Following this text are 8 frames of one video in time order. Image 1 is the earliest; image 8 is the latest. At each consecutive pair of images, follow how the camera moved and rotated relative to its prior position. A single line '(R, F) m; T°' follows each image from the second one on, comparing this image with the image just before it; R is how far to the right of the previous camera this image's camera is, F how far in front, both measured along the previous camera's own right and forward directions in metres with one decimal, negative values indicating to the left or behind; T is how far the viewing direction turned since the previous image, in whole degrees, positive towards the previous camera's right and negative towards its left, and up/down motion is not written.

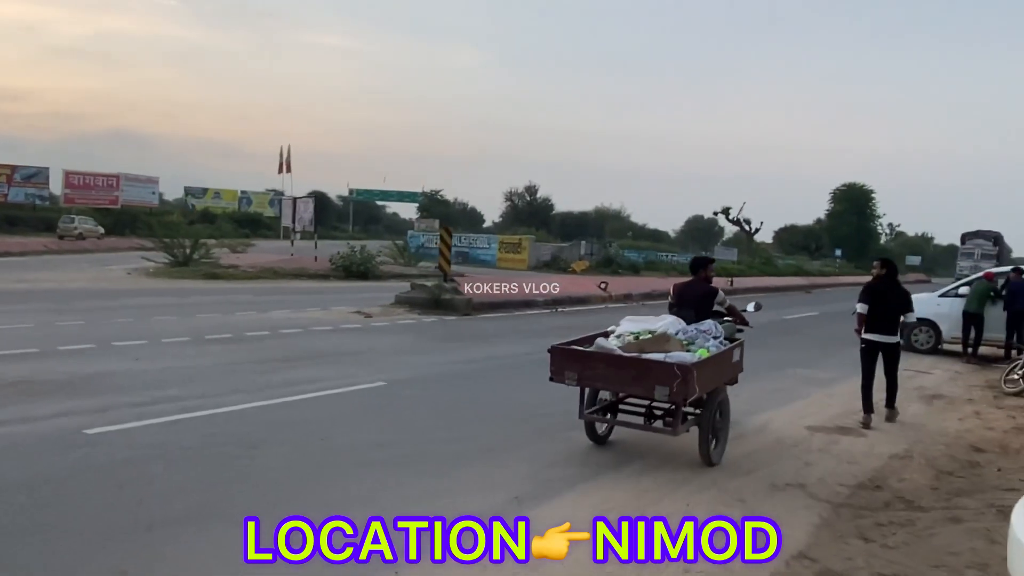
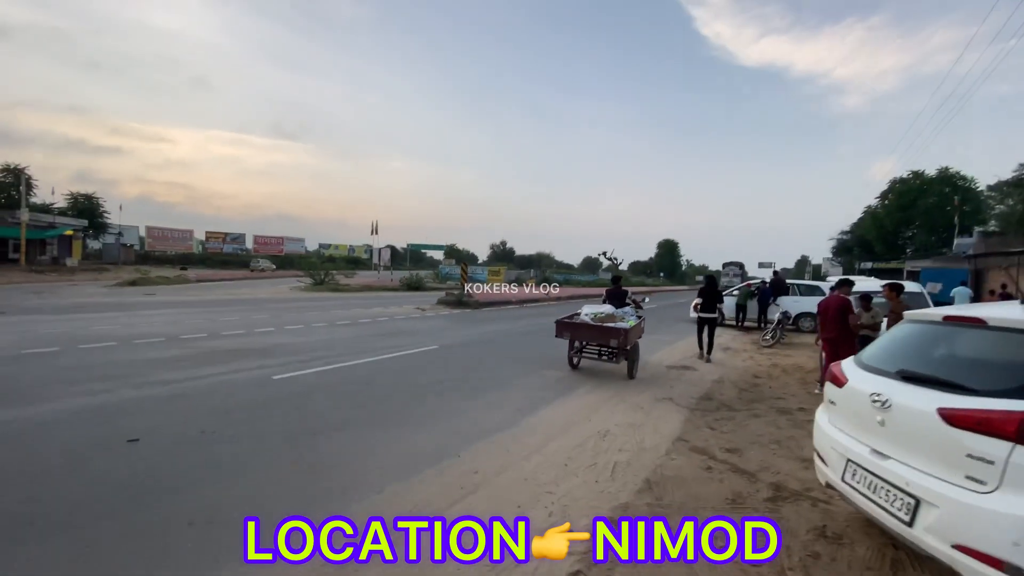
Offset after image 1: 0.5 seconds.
(-2.0, -2.8) m; +15°
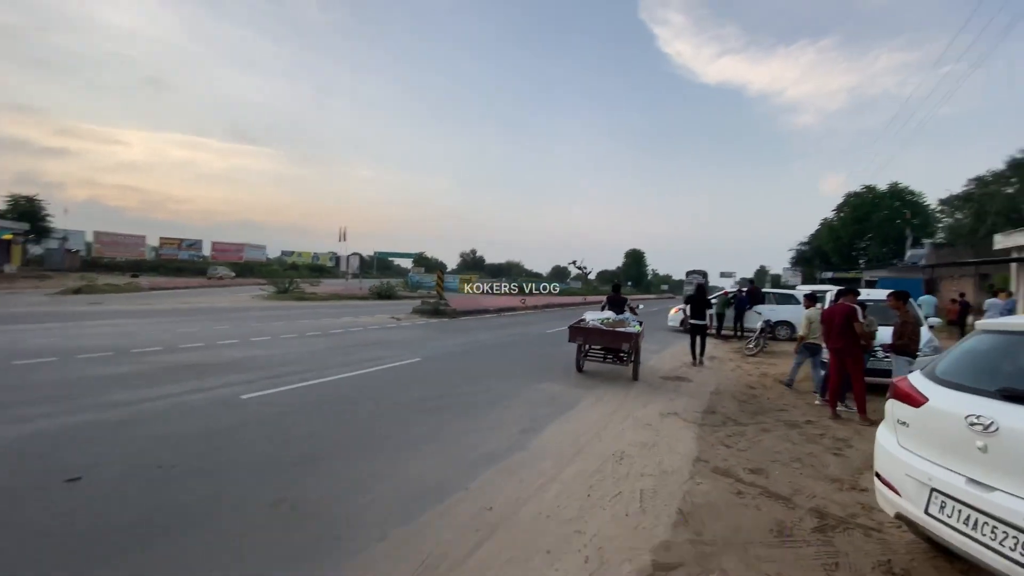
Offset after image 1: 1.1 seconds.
(-0.5, +0.7) m; +4°
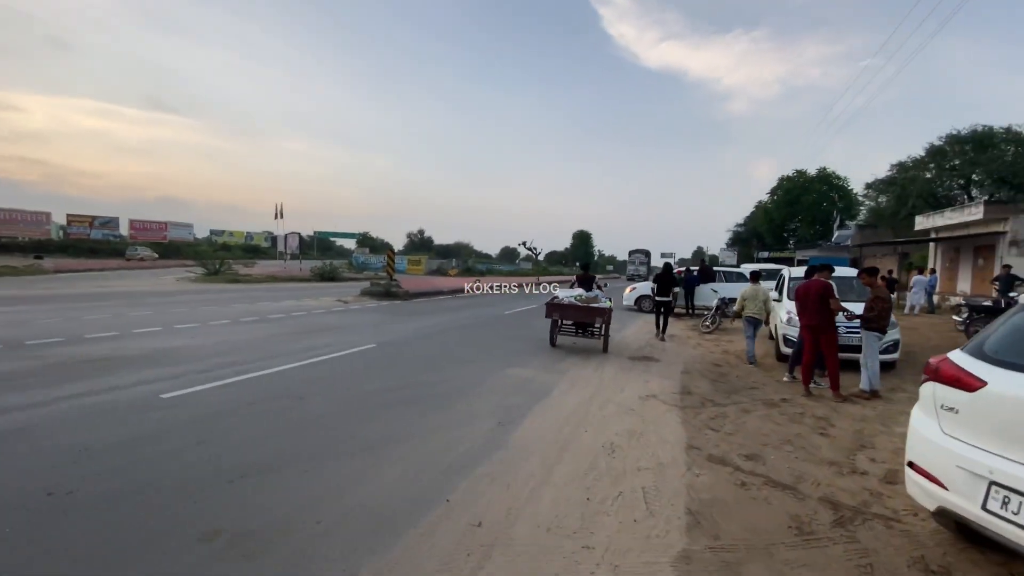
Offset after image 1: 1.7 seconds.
(-0.3, +0.8) m; +6°
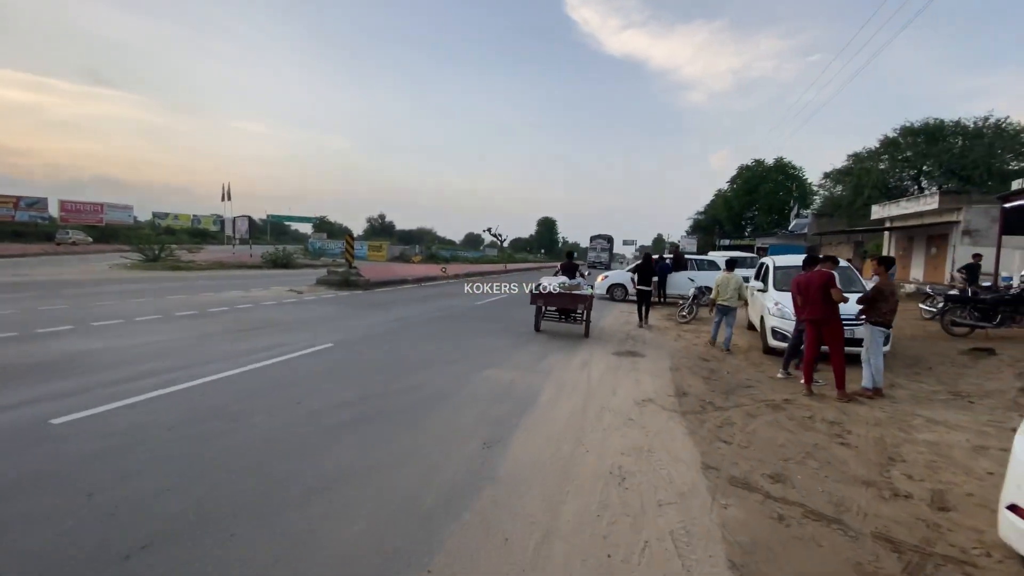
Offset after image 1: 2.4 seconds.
(-0.3, +1.0) m; +4°
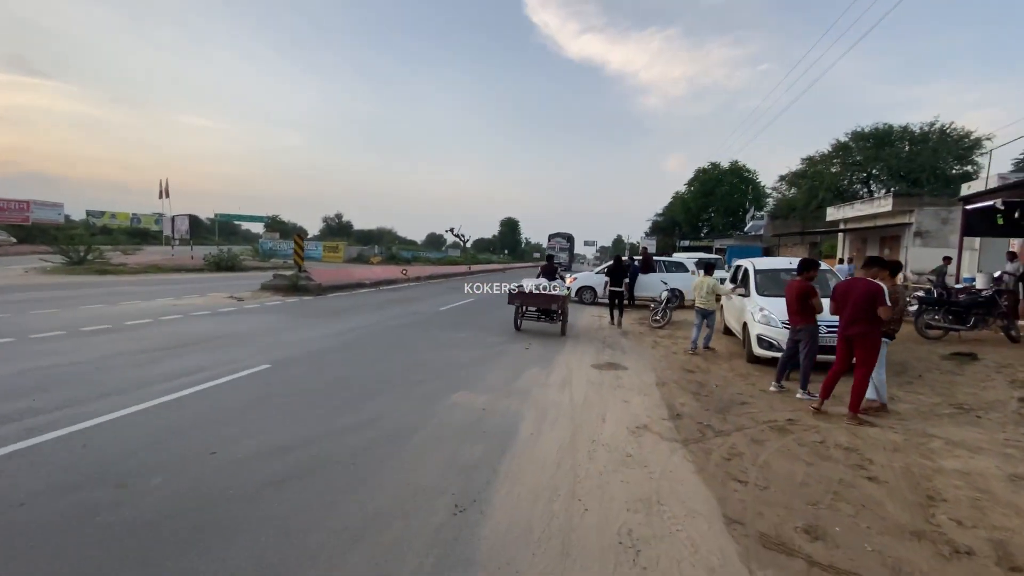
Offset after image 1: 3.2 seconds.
(-0.1, +1.1) m; +5°
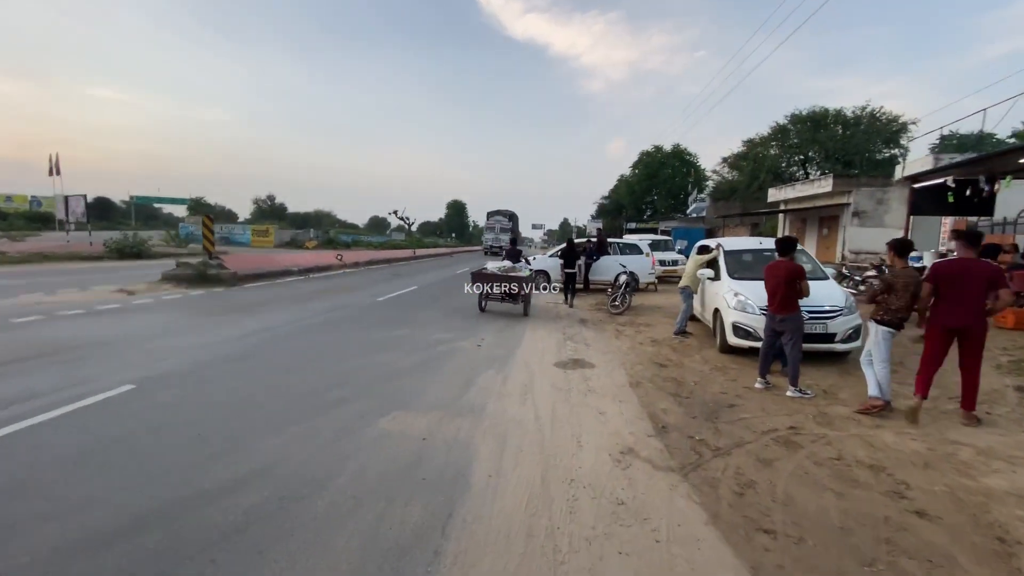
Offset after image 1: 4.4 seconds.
(0.0, +1.5) m; +6°
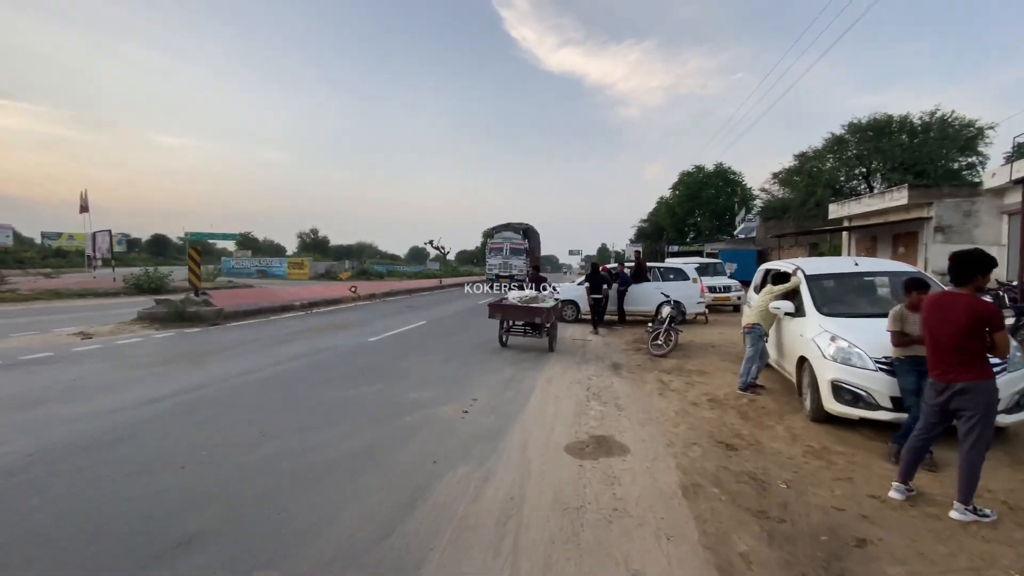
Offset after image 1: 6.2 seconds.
(+0.6, +2.4) m; -5°
